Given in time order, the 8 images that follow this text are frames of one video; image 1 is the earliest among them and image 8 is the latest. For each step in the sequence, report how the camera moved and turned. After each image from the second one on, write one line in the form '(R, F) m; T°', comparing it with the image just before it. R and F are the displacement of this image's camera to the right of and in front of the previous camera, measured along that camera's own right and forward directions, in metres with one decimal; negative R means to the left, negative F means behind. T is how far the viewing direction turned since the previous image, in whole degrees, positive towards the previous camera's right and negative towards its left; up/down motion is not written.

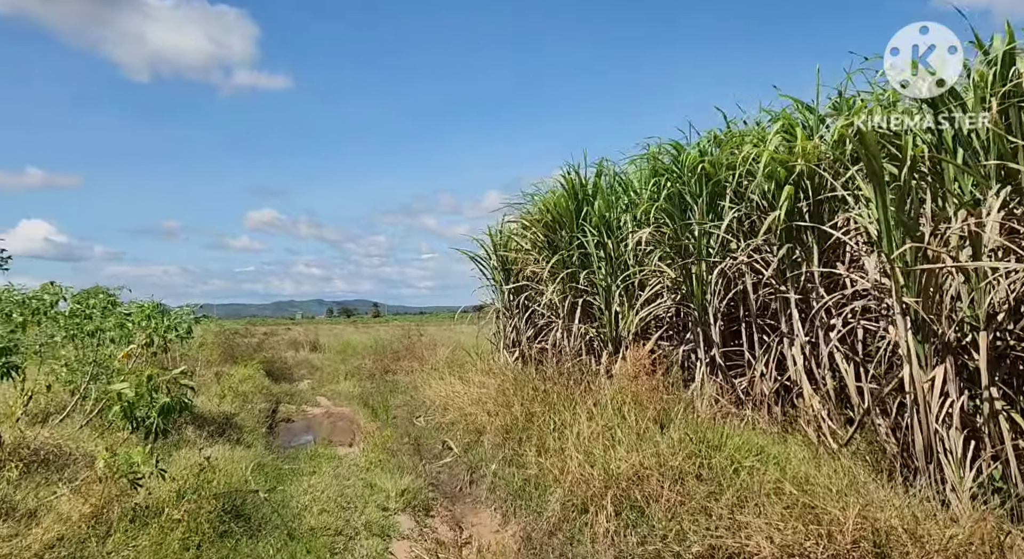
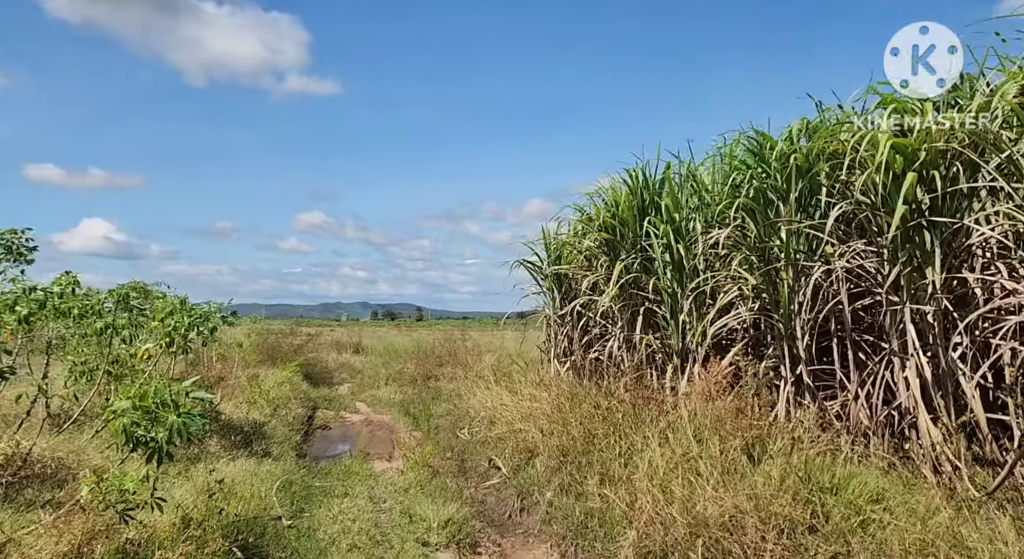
(-0.1, +0.6) m; -3°
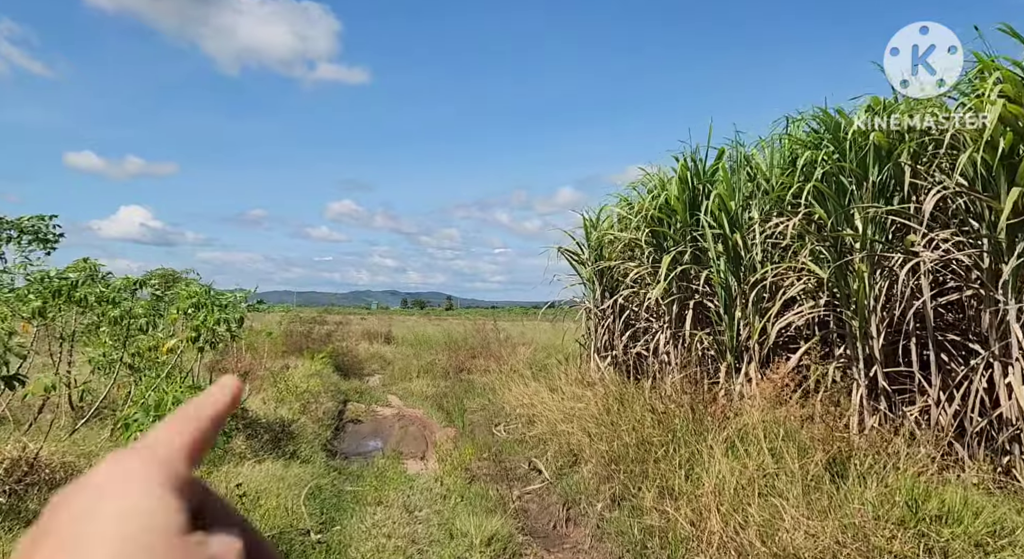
(-0.1, +0.4) m; -2°
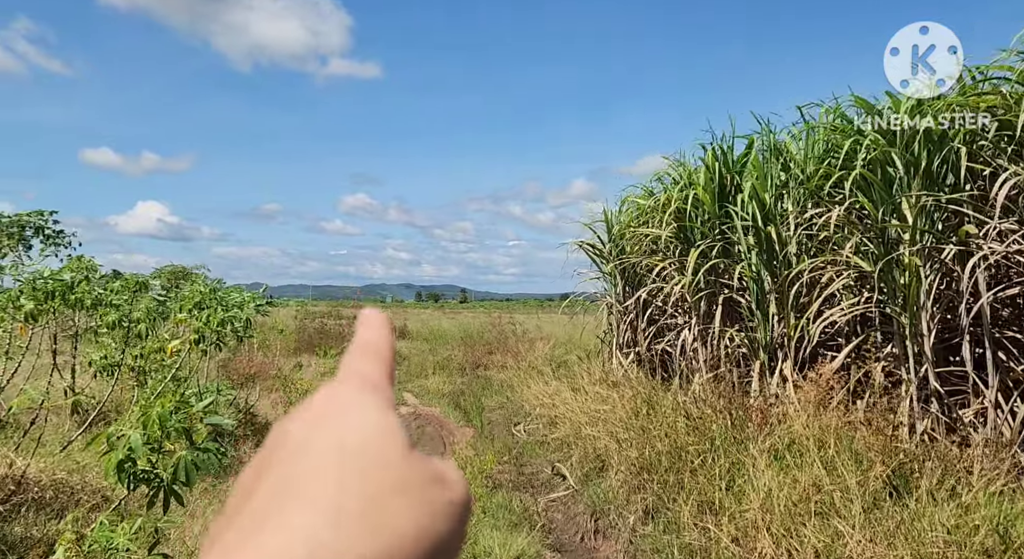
(0.0, +0.3) m; -1°
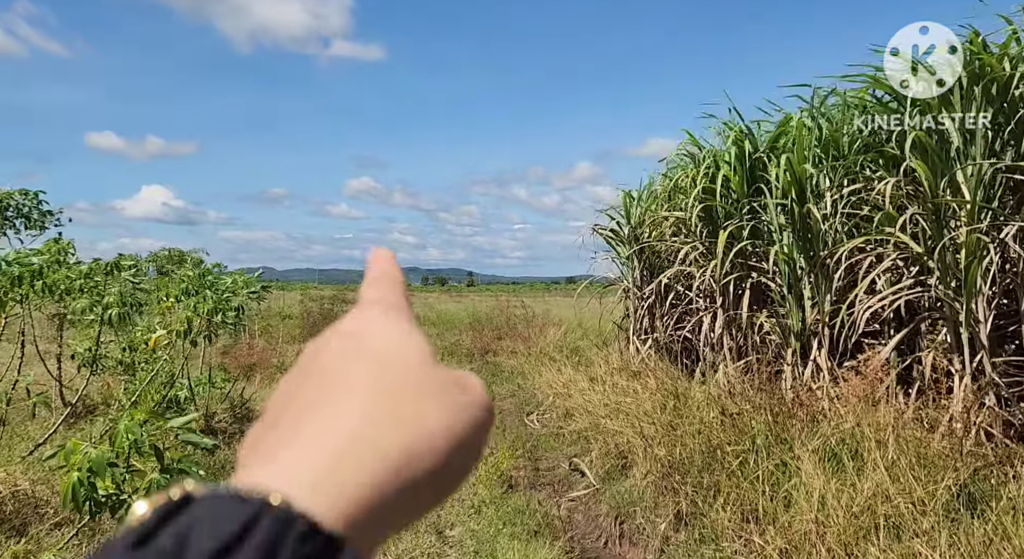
(-0.1, +0.4) m; 0°
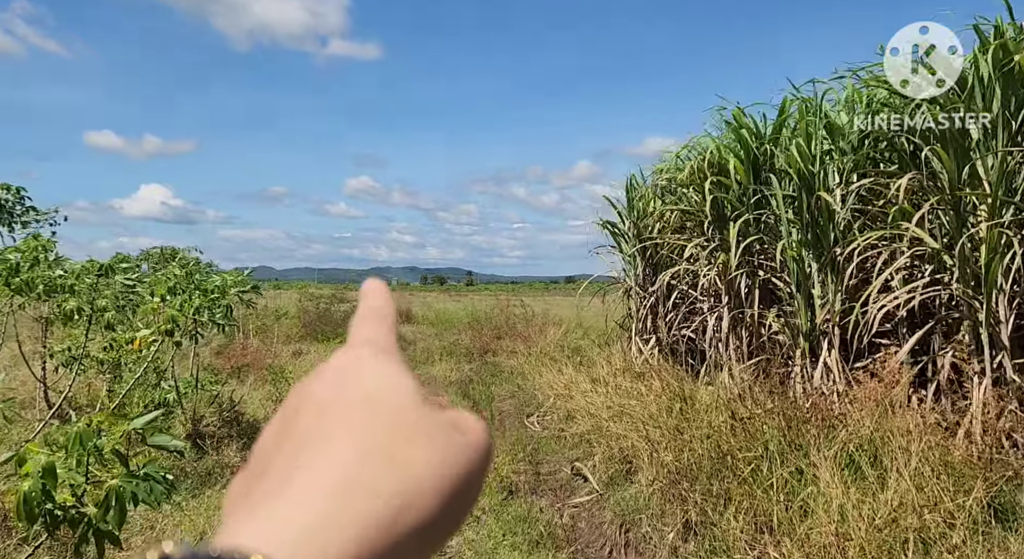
(0.0, +0.2) m; 0°
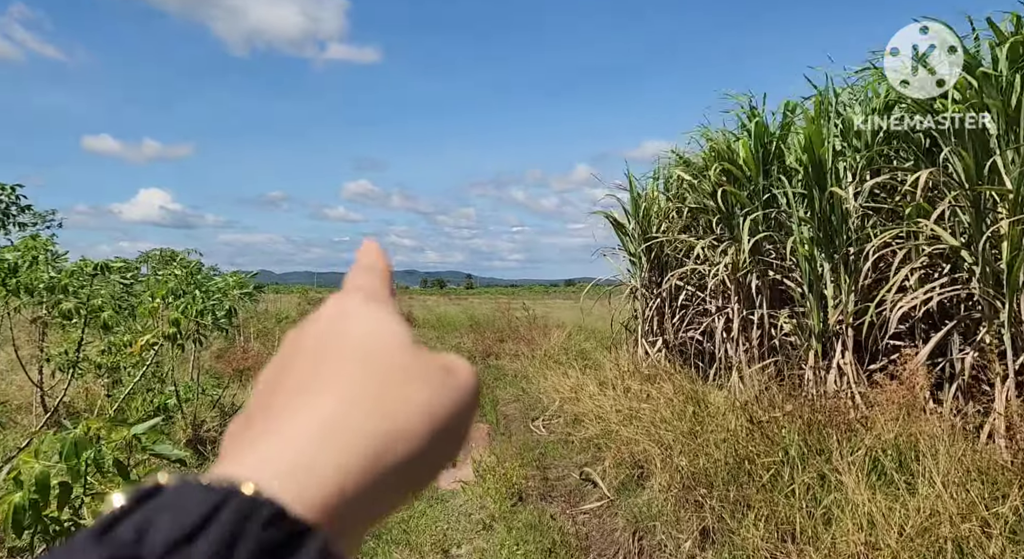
(0.0, +0.1) m; 0°
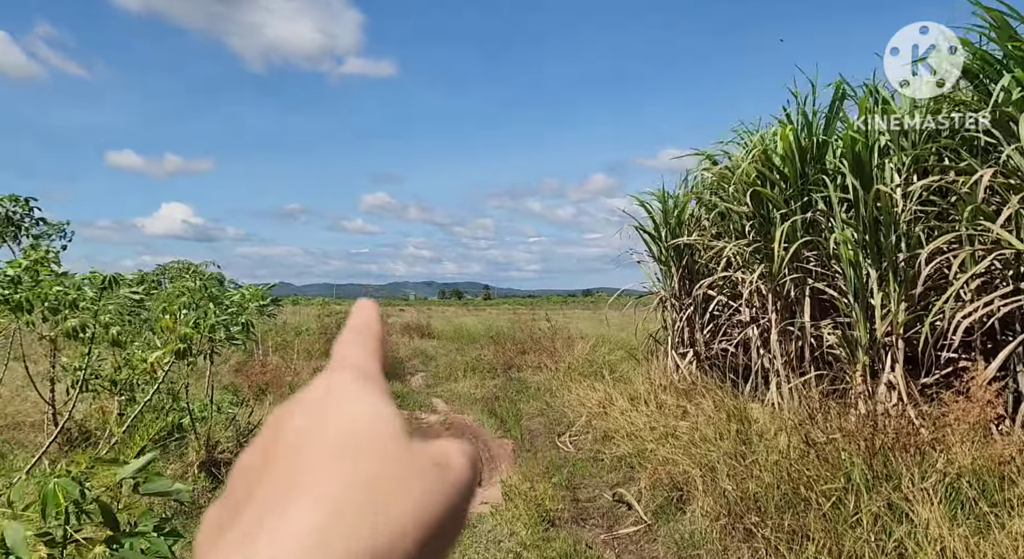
(-0.1, +0.2) m; -1°
